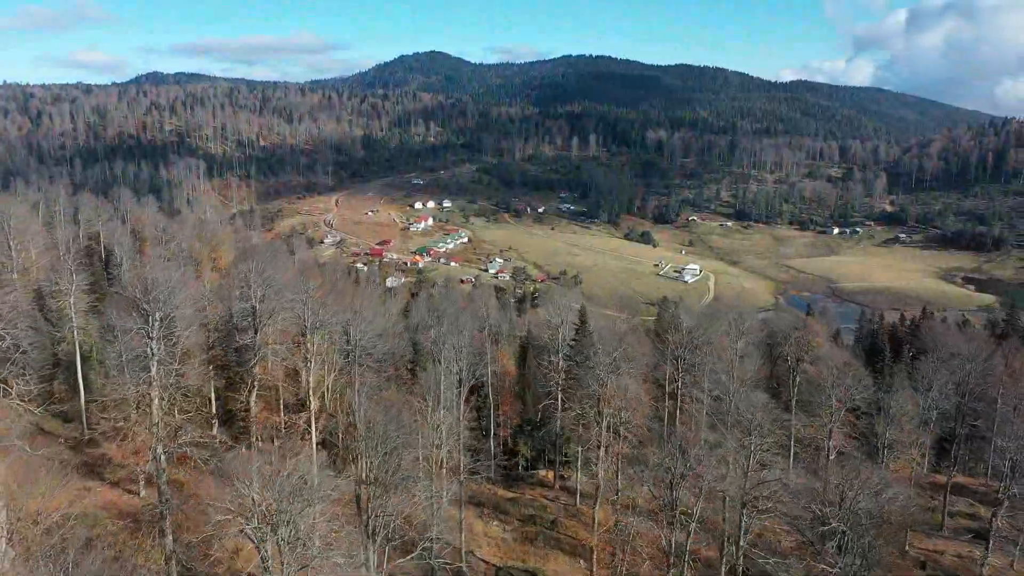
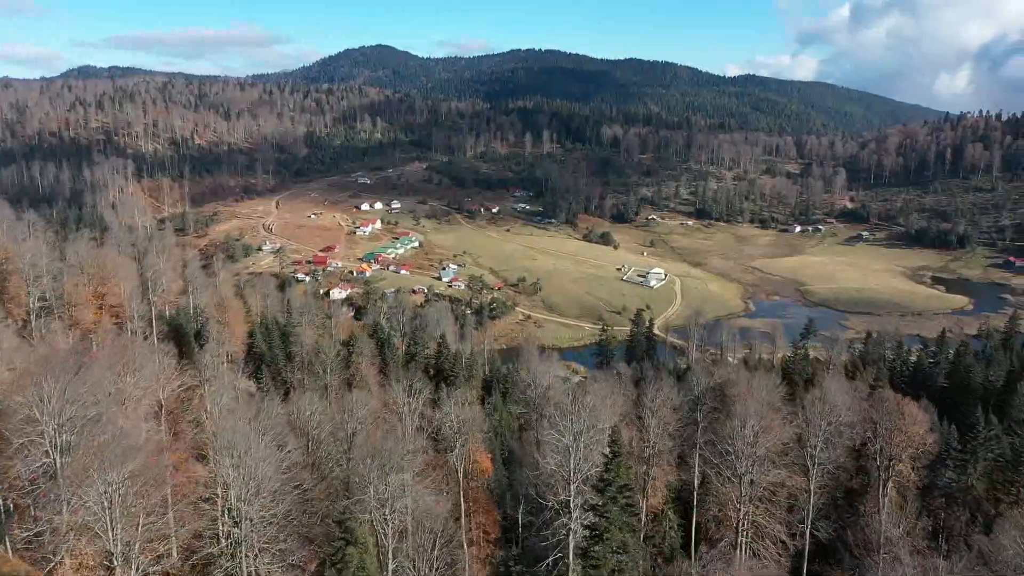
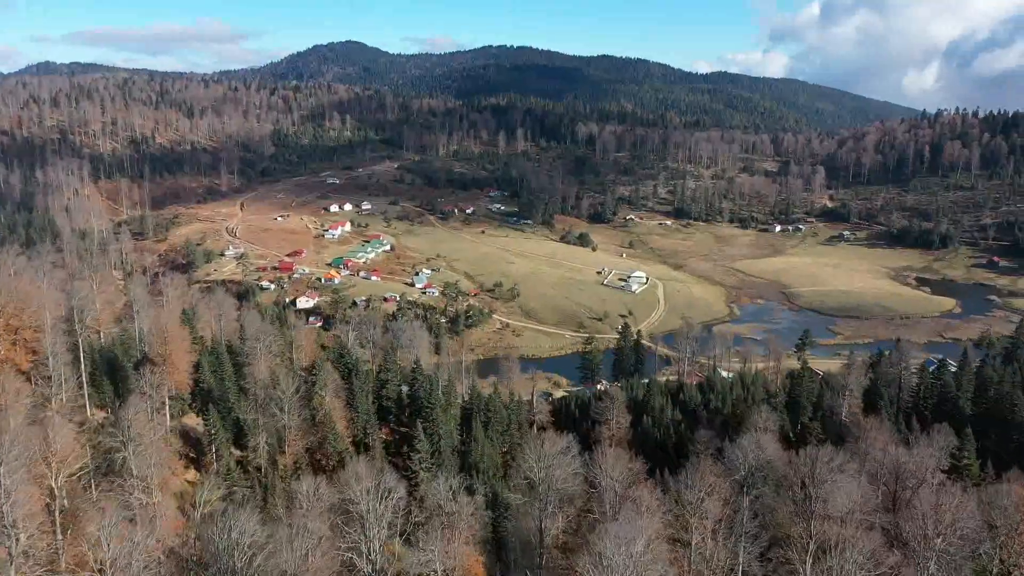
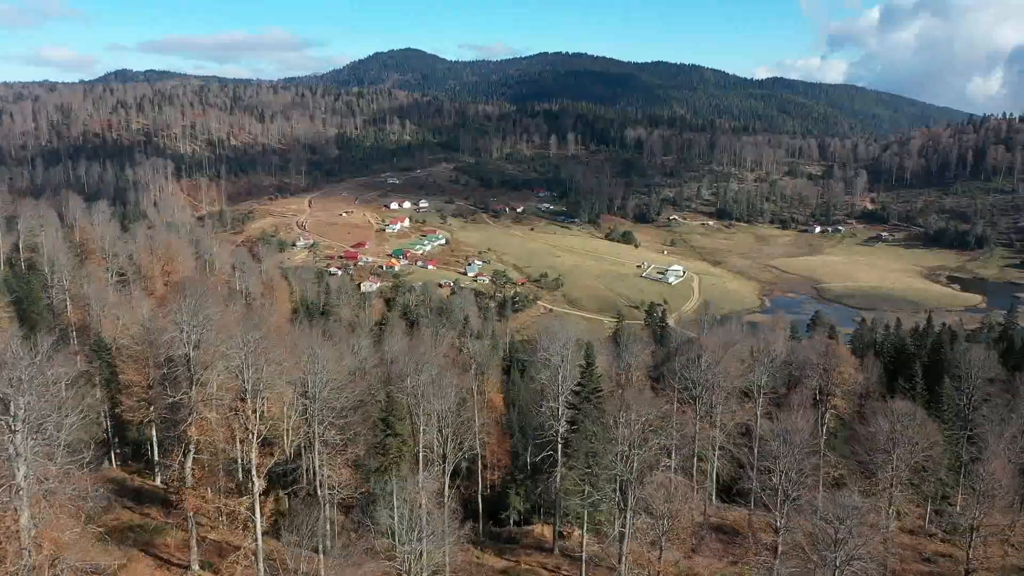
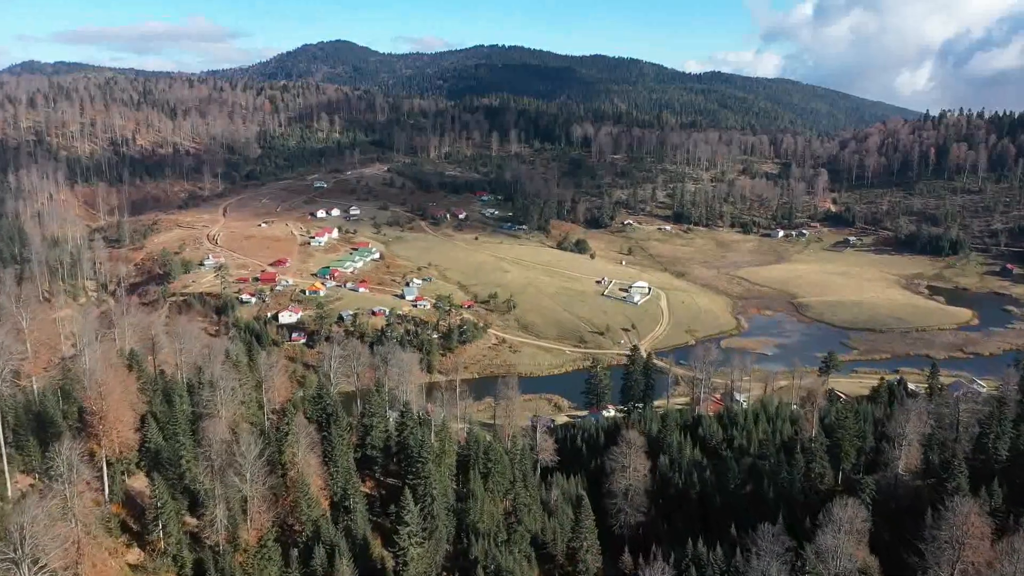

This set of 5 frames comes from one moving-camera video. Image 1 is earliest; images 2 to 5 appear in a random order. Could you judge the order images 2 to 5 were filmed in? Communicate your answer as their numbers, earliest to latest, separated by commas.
4, 2, 3, 5
